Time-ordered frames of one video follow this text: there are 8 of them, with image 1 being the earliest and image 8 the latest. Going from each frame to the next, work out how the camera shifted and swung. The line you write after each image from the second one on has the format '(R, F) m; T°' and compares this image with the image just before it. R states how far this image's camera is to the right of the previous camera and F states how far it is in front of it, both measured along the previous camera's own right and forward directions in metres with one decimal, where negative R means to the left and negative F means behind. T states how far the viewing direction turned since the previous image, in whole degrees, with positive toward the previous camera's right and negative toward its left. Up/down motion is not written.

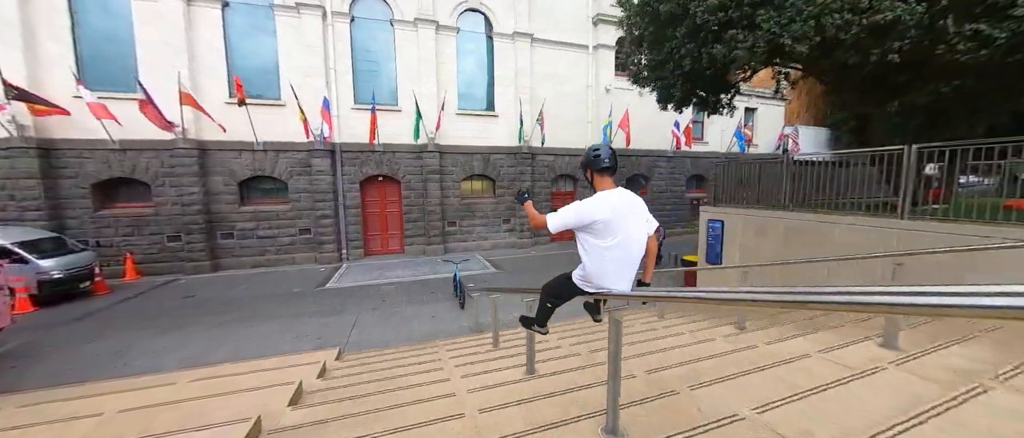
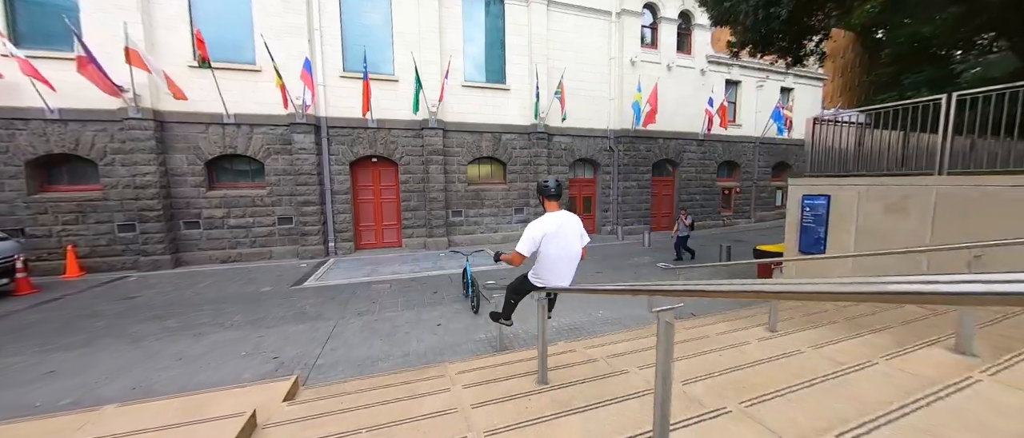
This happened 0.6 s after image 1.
(-0.6, +2.2) m; 0°
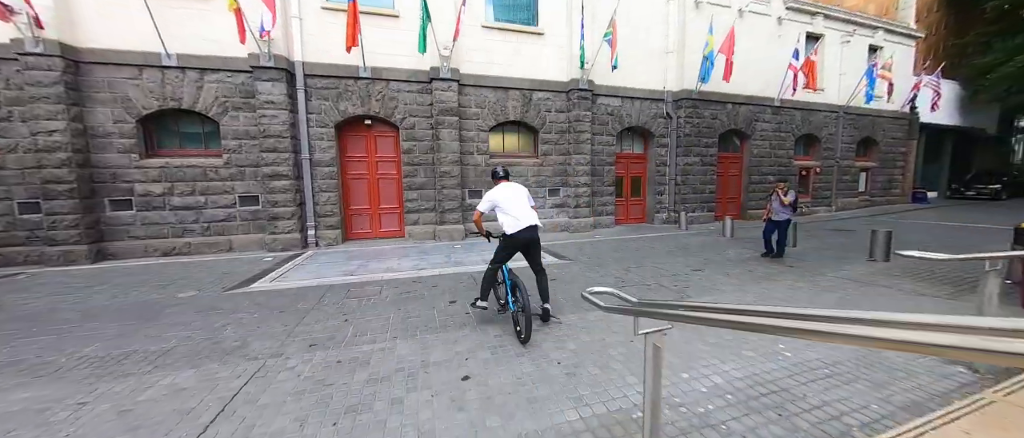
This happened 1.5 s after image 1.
(-0.9, +3.3) m; -1°
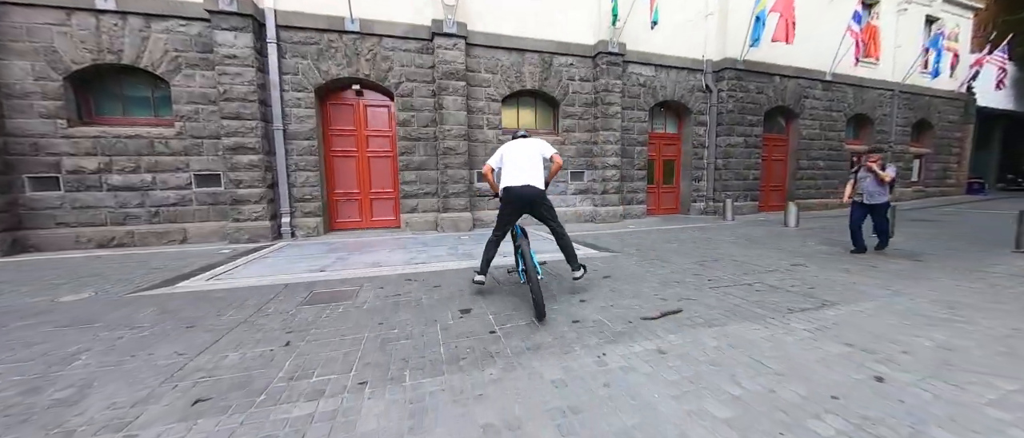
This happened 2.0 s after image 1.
(-0.4, +1.8) m; 0°
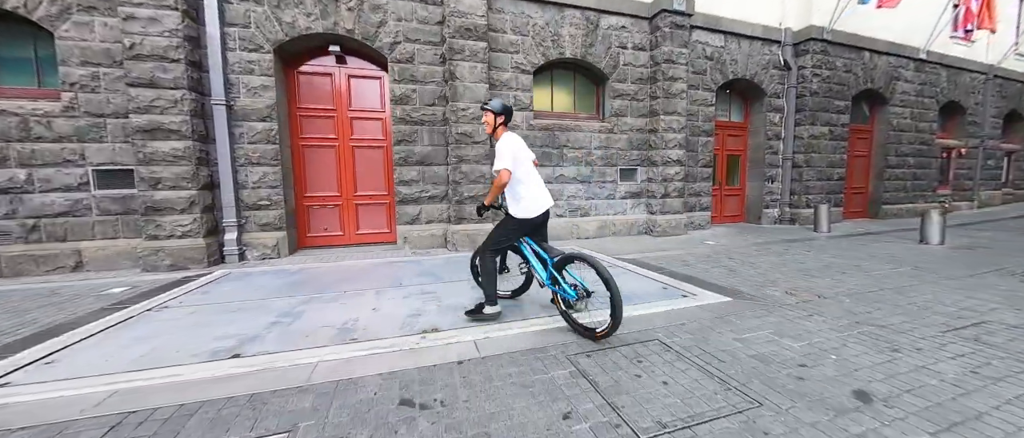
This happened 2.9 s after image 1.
(-0.8, +2.3) m; 0°
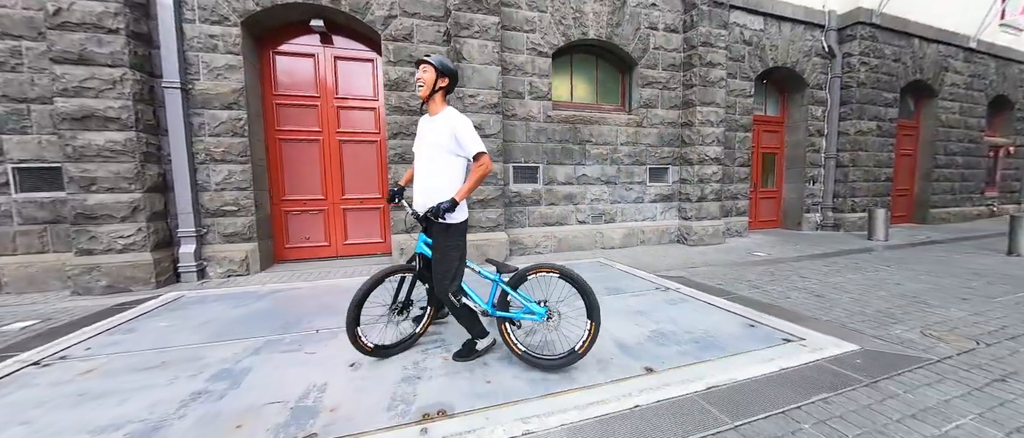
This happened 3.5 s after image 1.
(-0.3, +1.0) m; 0°
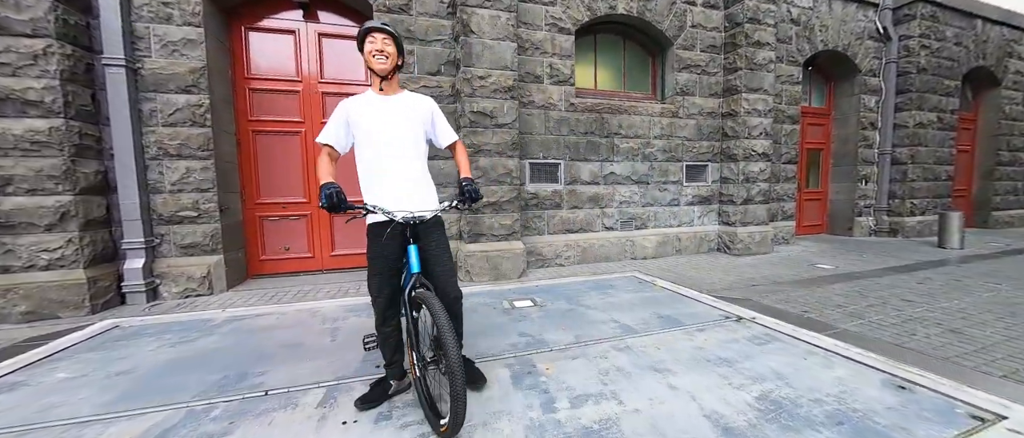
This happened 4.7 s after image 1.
(-0.2, +0.9) m; -1°
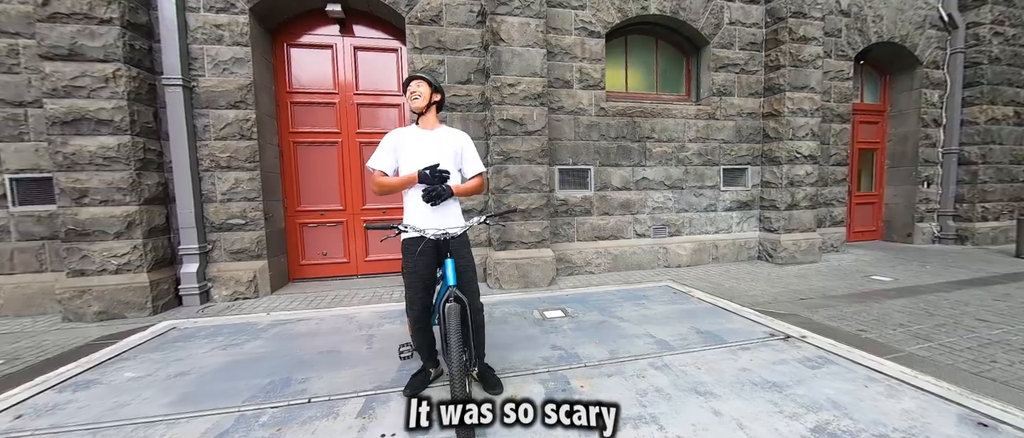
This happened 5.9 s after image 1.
(-0.1, 0.0) m; -4°
